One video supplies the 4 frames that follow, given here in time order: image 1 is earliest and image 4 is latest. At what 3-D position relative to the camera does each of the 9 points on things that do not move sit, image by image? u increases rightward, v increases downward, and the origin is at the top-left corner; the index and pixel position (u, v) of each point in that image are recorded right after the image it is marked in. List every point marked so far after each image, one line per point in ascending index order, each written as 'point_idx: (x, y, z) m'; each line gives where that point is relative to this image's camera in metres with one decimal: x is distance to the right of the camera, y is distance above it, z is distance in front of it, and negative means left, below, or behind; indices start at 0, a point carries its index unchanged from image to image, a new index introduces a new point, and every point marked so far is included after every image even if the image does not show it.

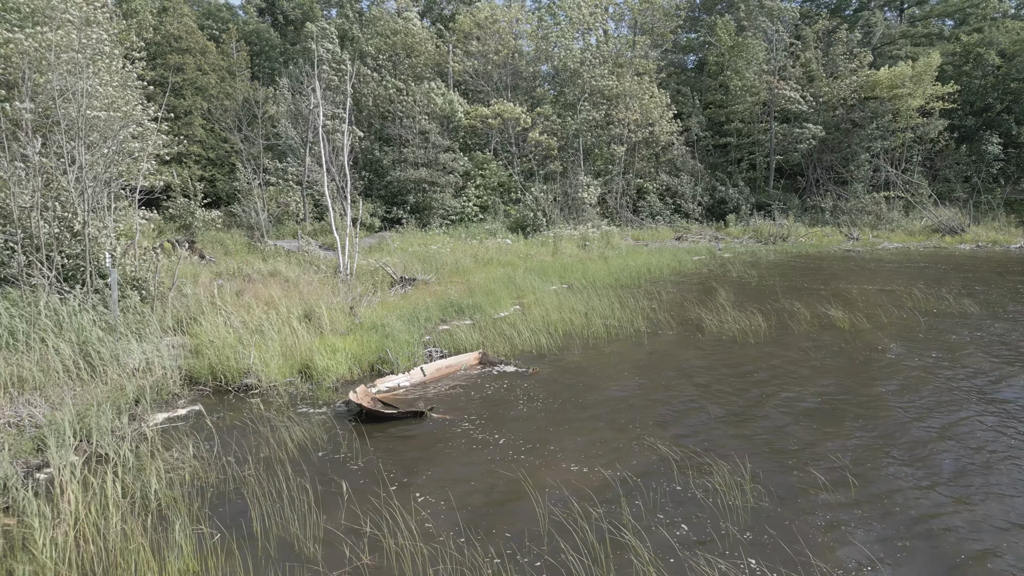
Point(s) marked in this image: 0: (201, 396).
0: (-2.6, -0.9, +6.0) m
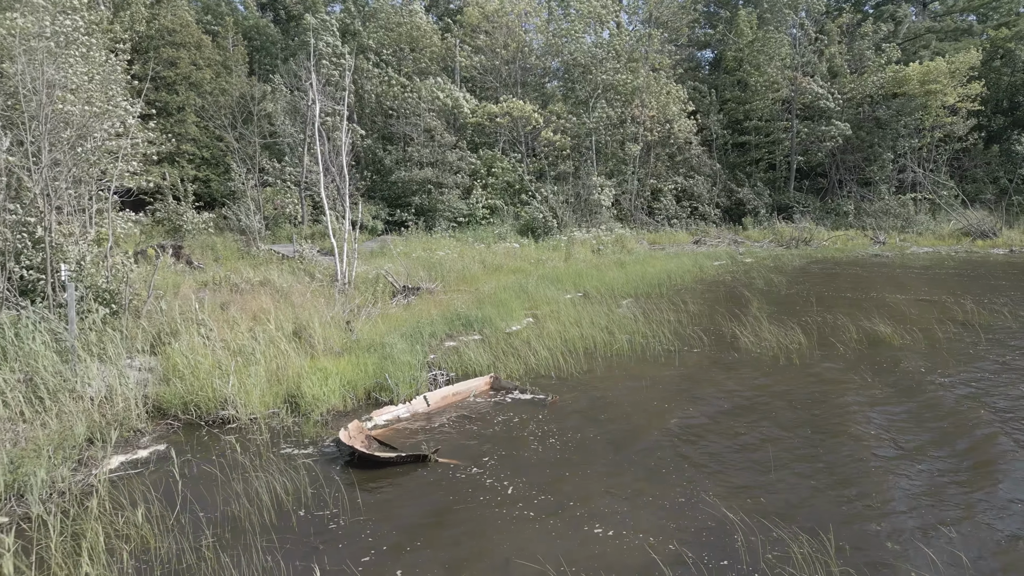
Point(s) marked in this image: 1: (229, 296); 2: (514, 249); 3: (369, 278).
0: (-2.4, -1.0, +5.2) m
1: (-3.2, -0.1, +8.2) m
2: (+0.1, +0.8, +14.8) m
3: (-2.0, +0.1, +10.2) m
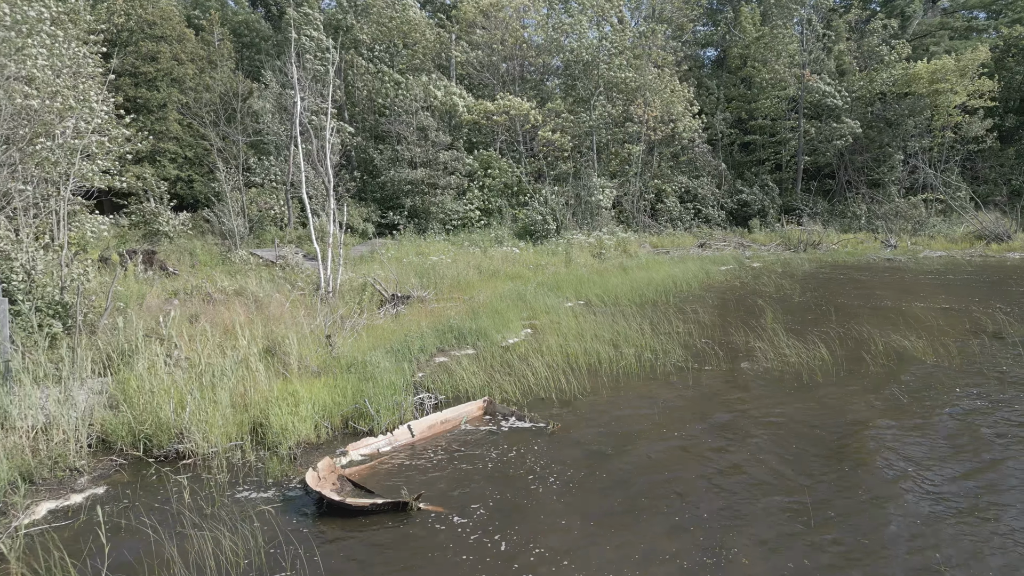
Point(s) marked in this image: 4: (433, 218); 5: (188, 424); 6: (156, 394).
0: (-2.5, -1.1, +4.5) m
1: (-3.2, -0.2, +7.5) m
2: (0.0, +0.7, +14.1) m
3: (-2.0, 0.0, +9.5) m
4: (-2.1, +1.9, +19.7) m
5: (-2.1, -0.9, +4.8) m
6: (-2.5, -0.7, +5.1) m
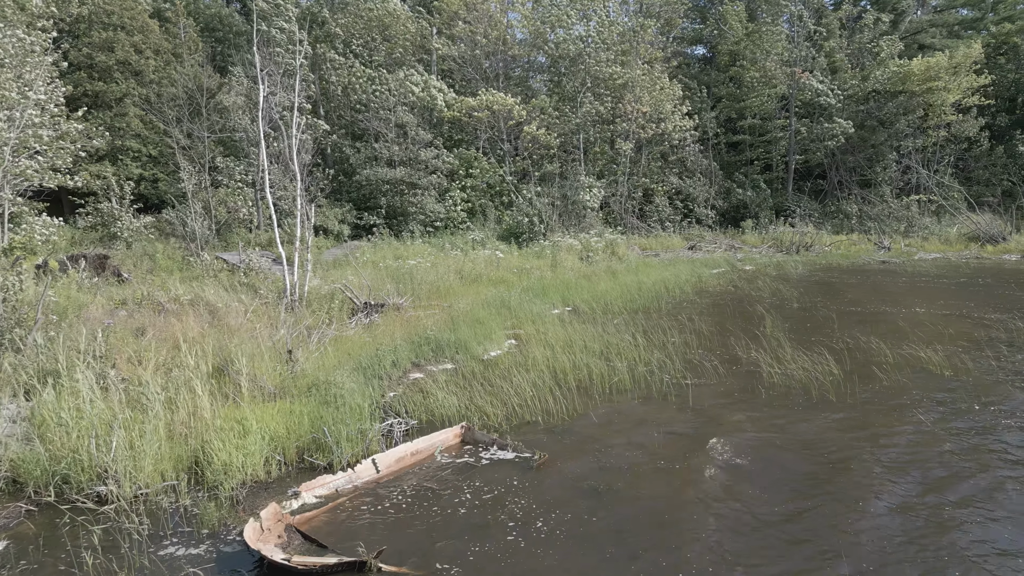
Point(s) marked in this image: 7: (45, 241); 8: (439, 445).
0: (-2.6, -1.2, +3.8) m
1: (-3.4, -0.3, +6.8) m
2: (-0.3, +0.6, +13.5) m
3: (-2.3, -0.1, +8.8) m
4: (-2.5, +1.8, +19.0) m
5: (-2.2, -1.0, +4.1) m
6: (-2.6, -0.8, +4.4) m
7: (-5.4, +0.6, +8.6) m
8: (-0.5, -1.0, +4.8) m
